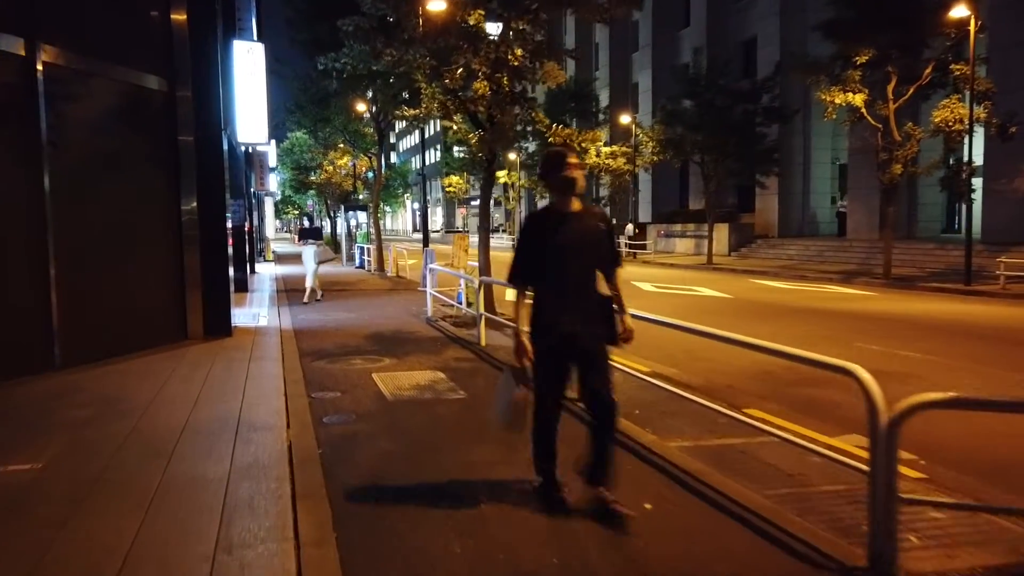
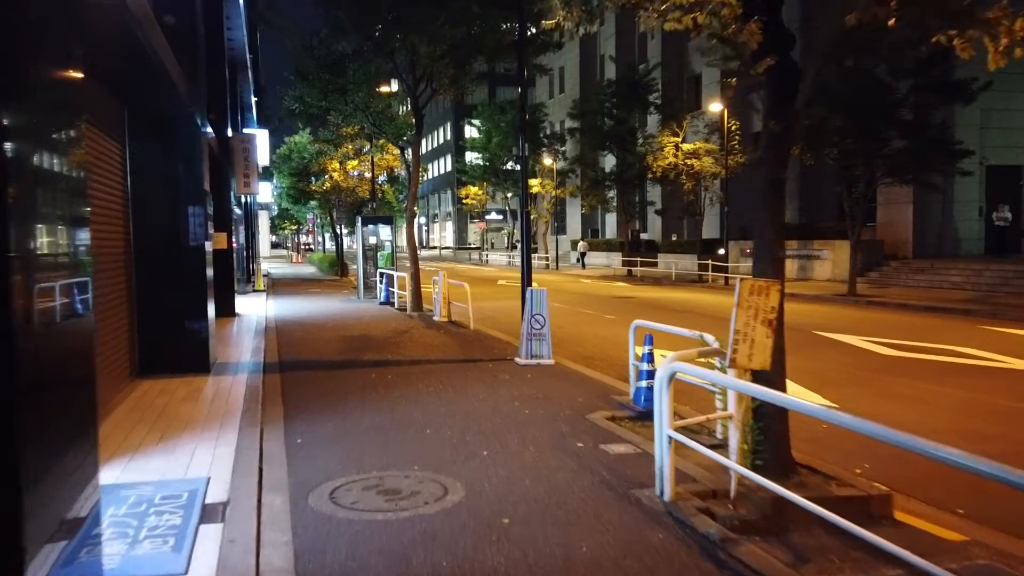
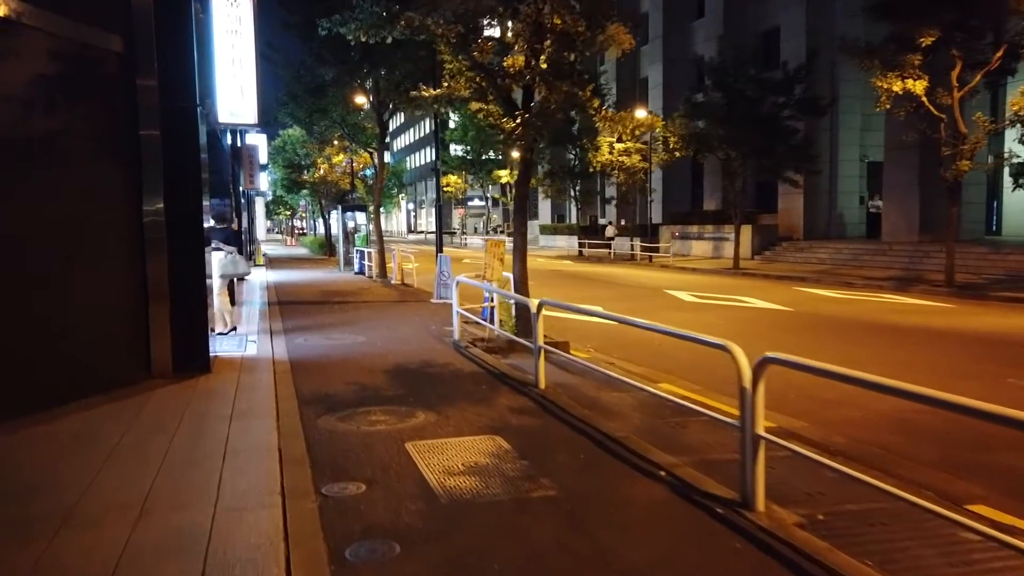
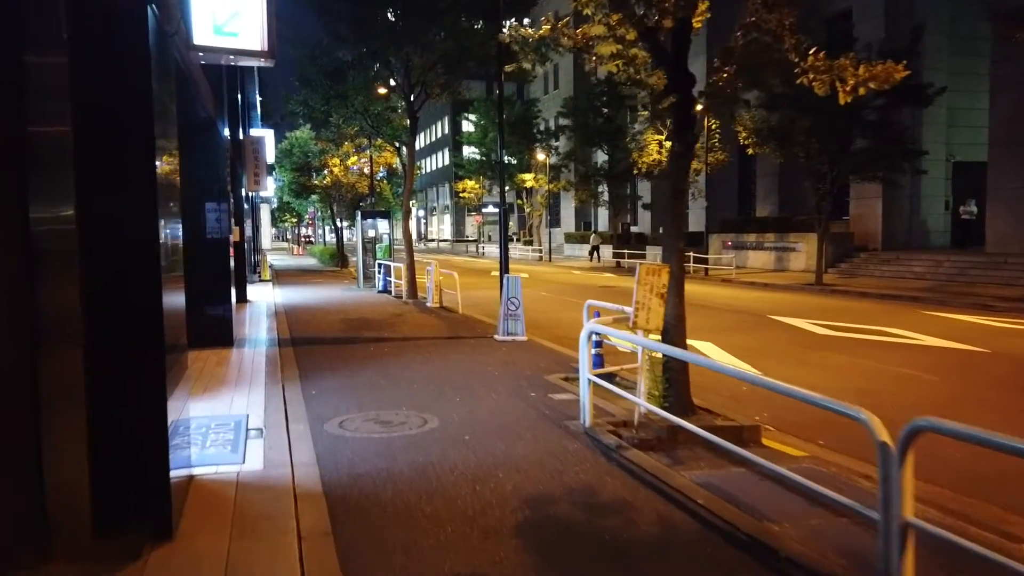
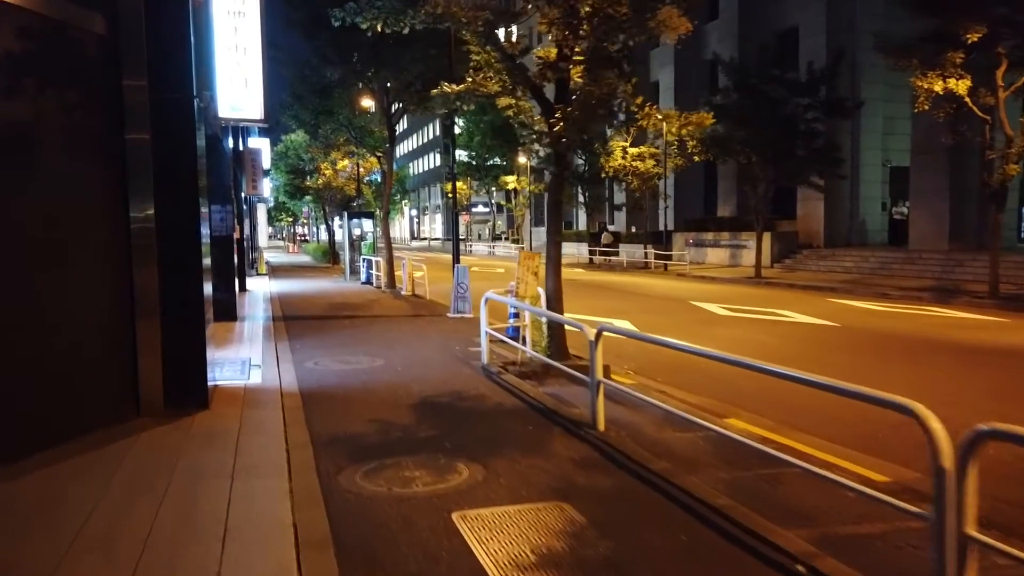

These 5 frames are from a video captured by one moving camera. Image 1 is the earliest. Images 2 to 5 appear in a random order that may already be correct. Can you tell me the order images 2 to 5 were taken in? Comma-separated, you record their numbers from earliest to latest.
3, 5, 4, 2
